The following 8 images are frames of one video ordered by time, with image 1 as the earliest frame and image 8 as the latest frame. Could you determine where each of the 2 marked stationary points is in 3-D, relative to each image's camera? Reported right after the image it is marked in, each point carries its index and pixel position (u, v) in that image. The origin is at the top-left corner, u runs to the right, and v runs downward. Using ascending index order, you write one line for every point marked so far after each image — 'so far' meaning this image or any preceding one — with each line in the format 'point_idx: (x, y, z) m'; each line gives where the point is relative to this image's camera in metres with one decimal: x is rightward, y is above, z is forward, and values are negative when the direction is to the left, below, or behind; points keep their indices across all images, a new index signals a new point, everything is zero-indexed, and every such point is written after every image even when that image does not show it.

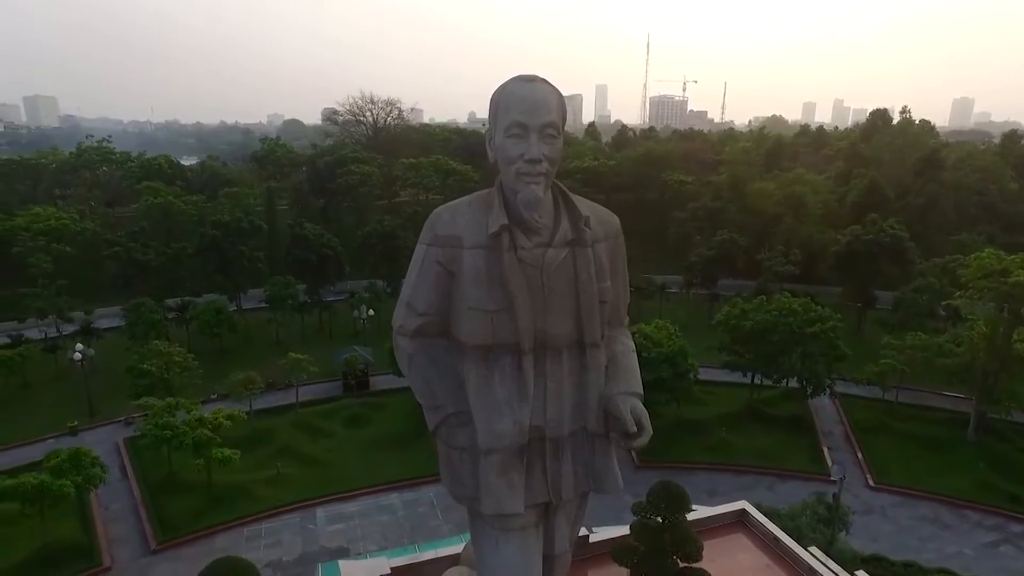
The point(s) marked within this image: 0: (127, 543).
0: (-8.1, -5.4, +13.2) m
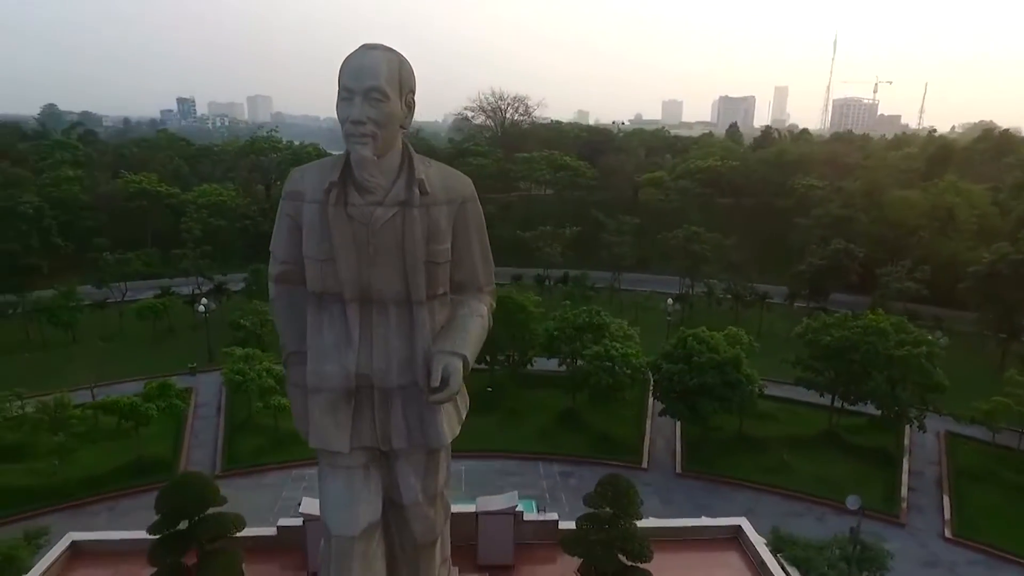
0: (-7.7, -4.4, +15.4) m
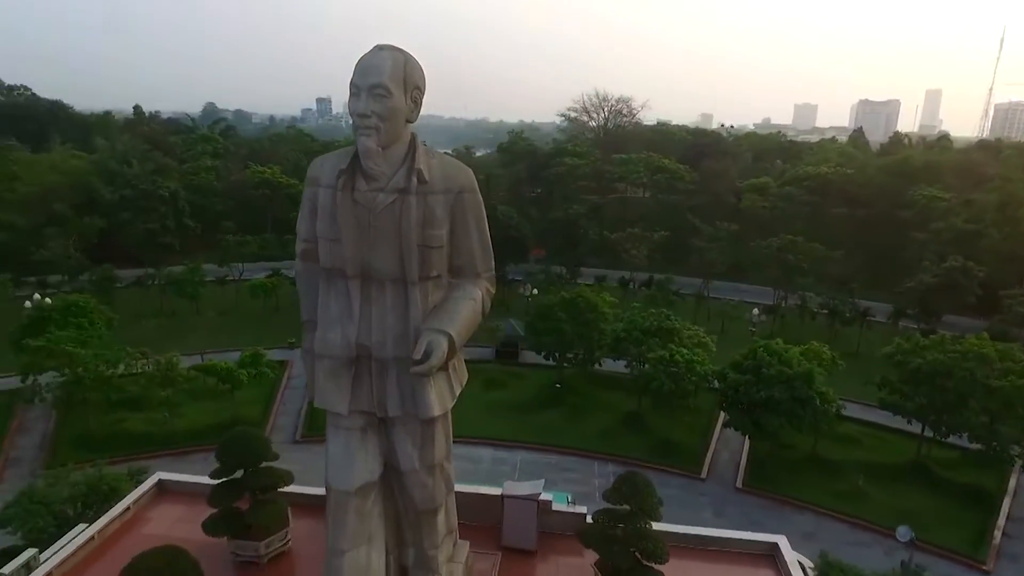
0: (-6.2, -3.9, +17.0) m
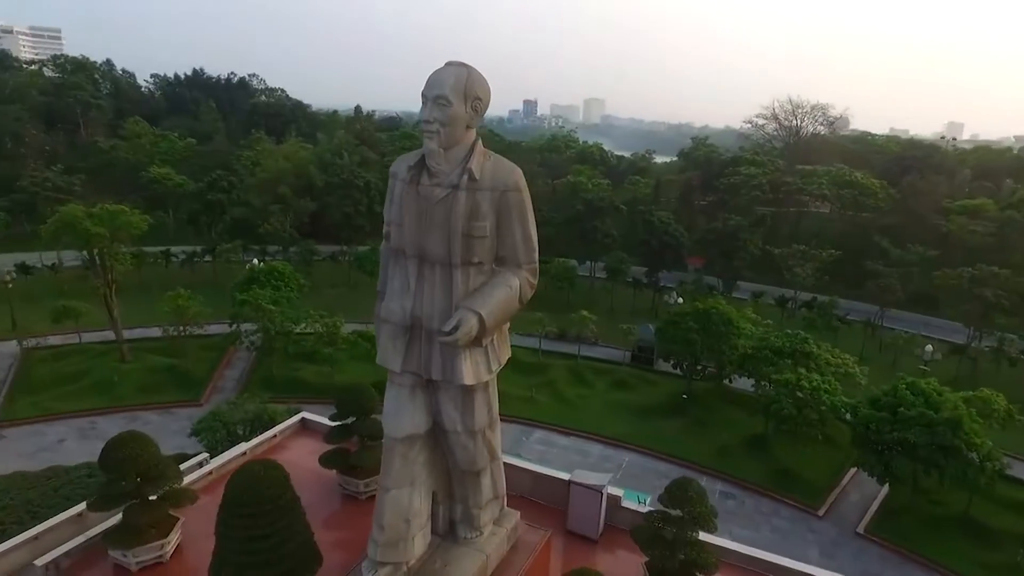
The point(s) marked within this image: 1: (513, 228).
0: (-2.8, -3.4, +19.0) m
1: (0.0, +0.7, +6.9) m
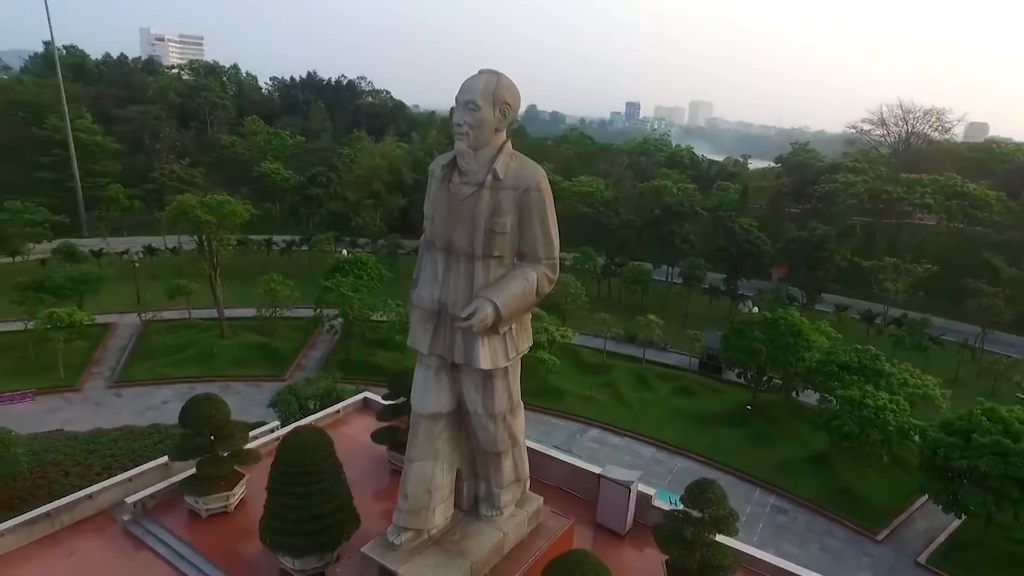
0: (-0.9, -3.2, +19.8) m
1: (+0.3, +0.7, +7.4) m
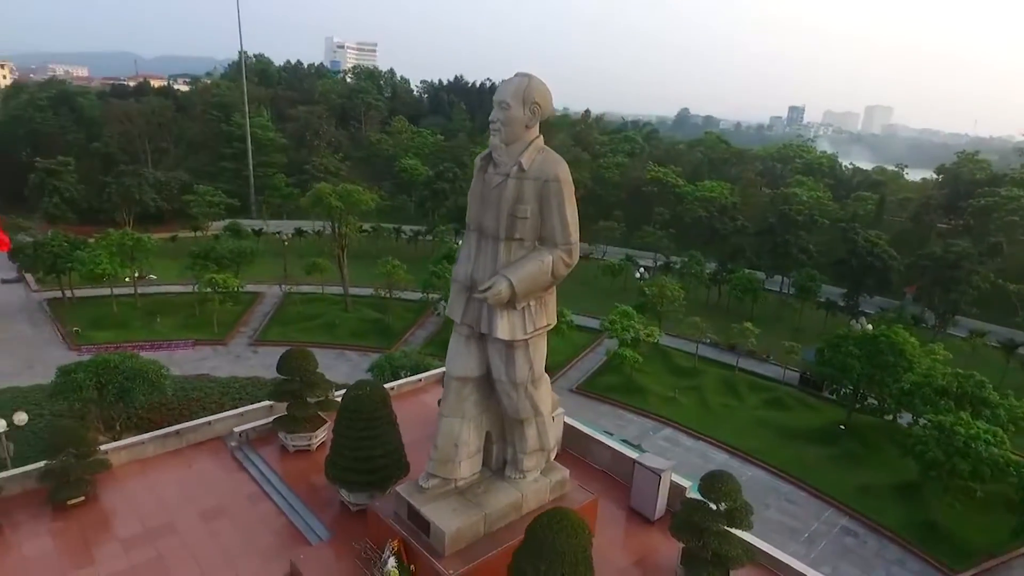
0: (+1.9, -3.0, +20.5) m
1: (+0.5, +1.0, +8.2) m
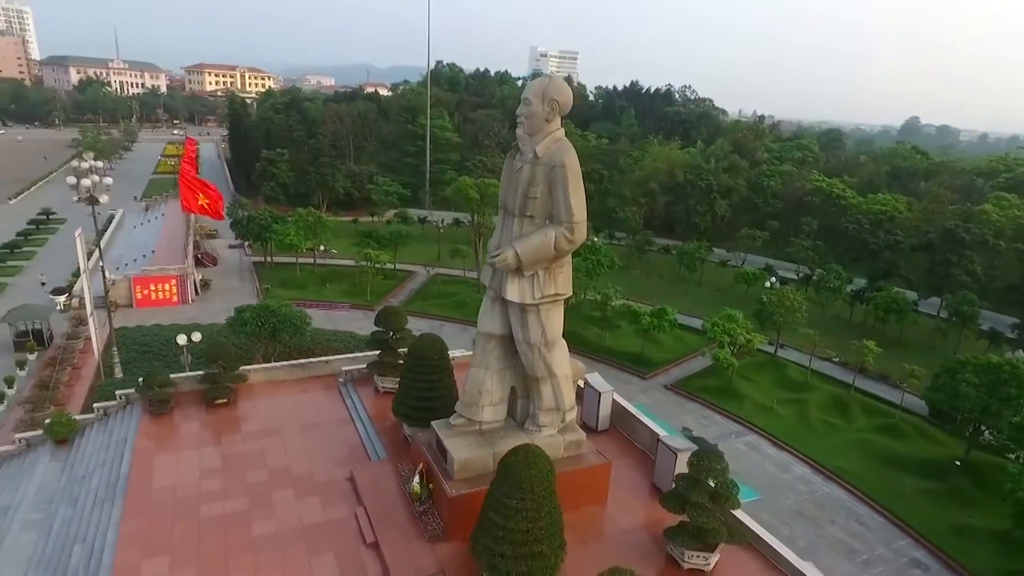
0: (+5.2, -3.0, +20.9) m
1: (+0.7, +1.4, +9.4) m
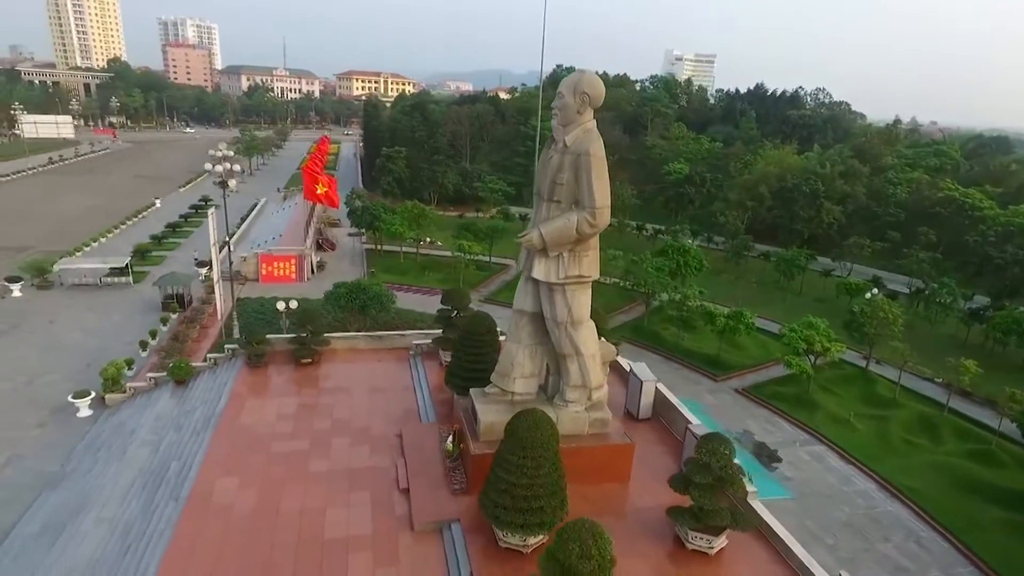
0: (+7.5, -3.1, +20.4) m
1: (+1.1, +1.7, +10.1) m
